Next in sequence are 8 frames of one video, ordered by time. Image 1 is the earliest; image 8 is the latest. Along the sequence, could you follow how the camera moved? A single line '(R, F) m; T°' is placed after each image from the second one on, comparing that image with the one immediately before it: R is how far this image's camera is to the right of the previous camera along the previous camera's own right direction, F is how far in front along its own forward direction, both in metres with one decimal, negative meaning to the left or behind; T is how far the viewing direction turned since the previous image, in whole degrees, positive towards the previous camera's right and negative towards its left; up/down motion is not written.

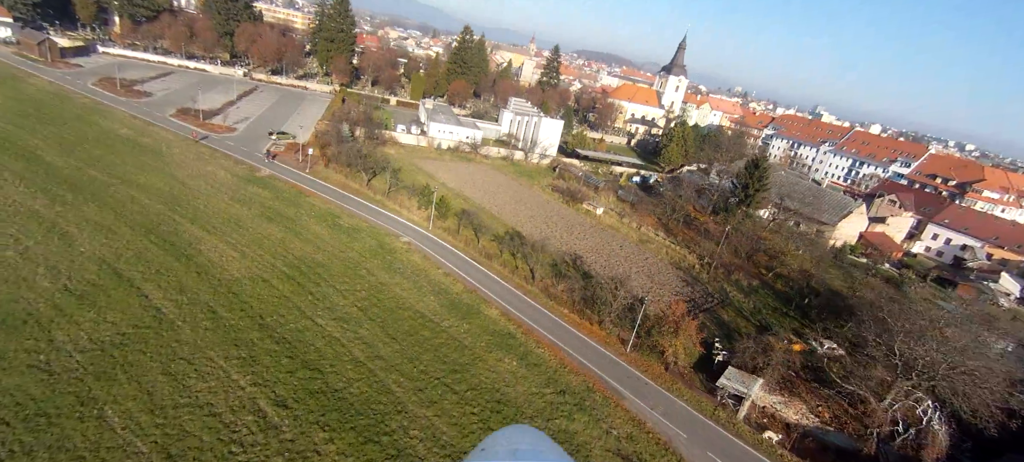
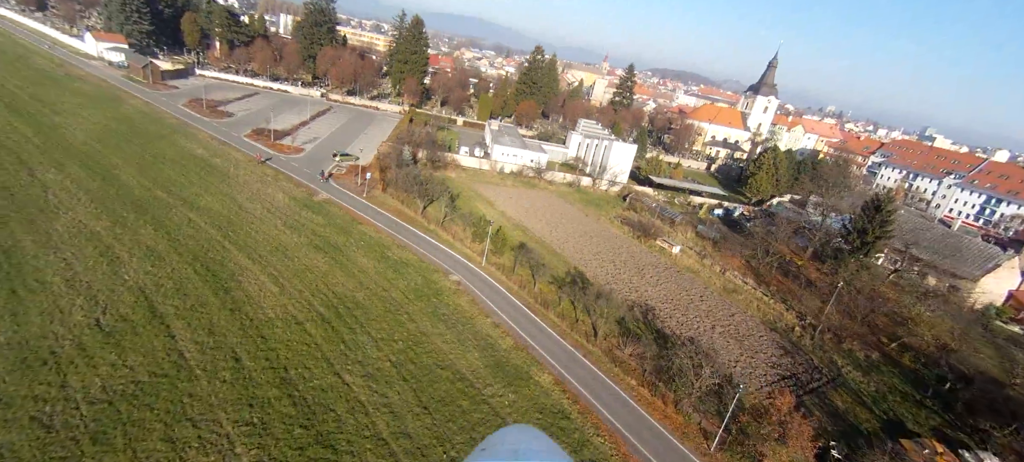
(+0.1, +2.0) m; -8°
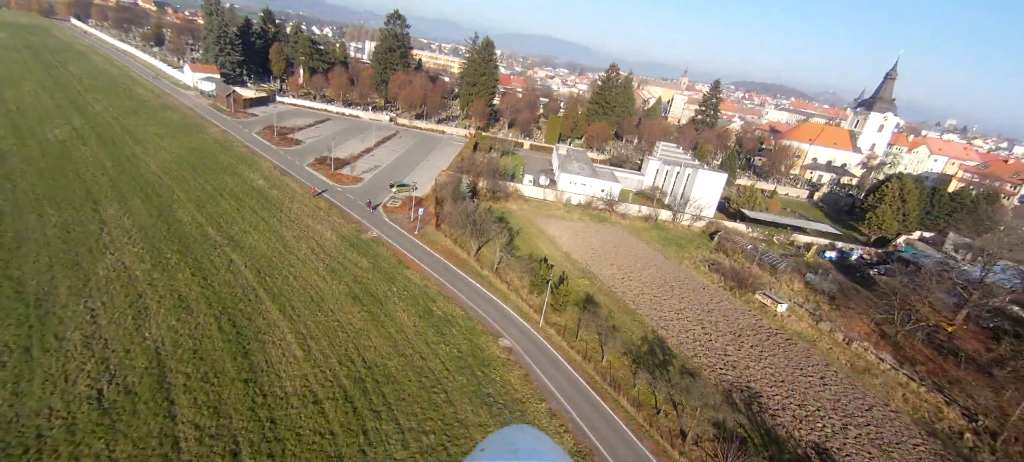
(+0.1, +2.6) m; -9°
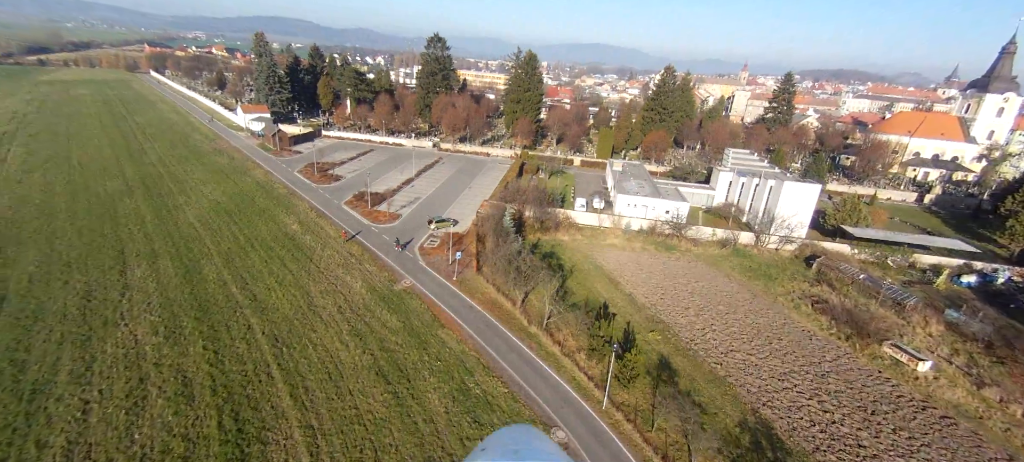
(+0.2, +2.7) m; -7°
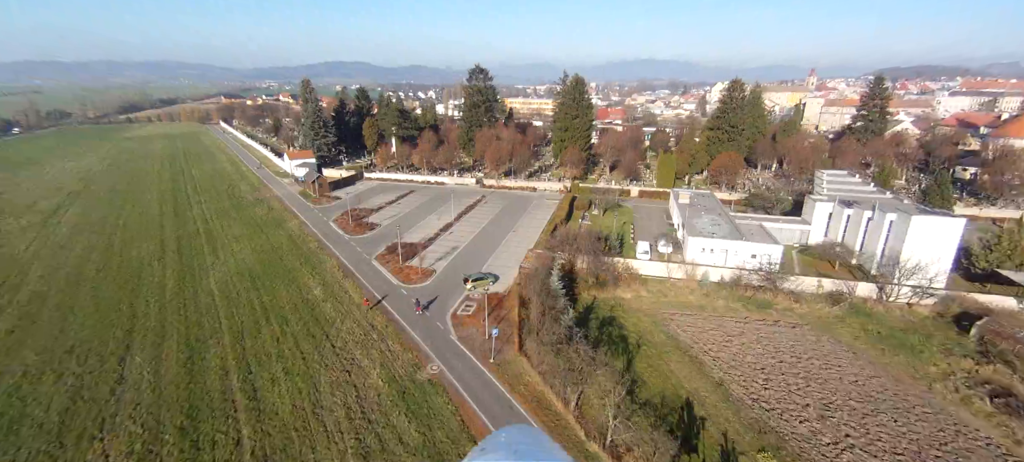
(+0.3, +3.4) m; -7°
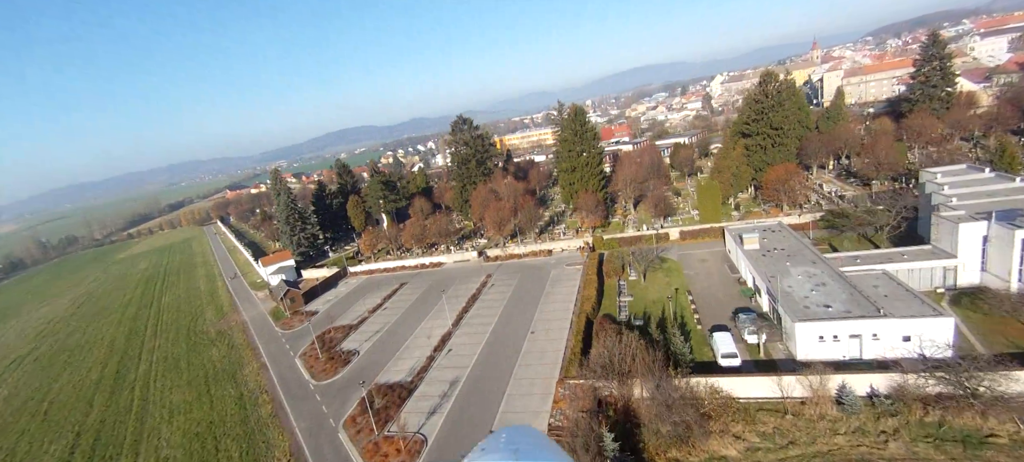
(+0.9, +6.7) m; -2°
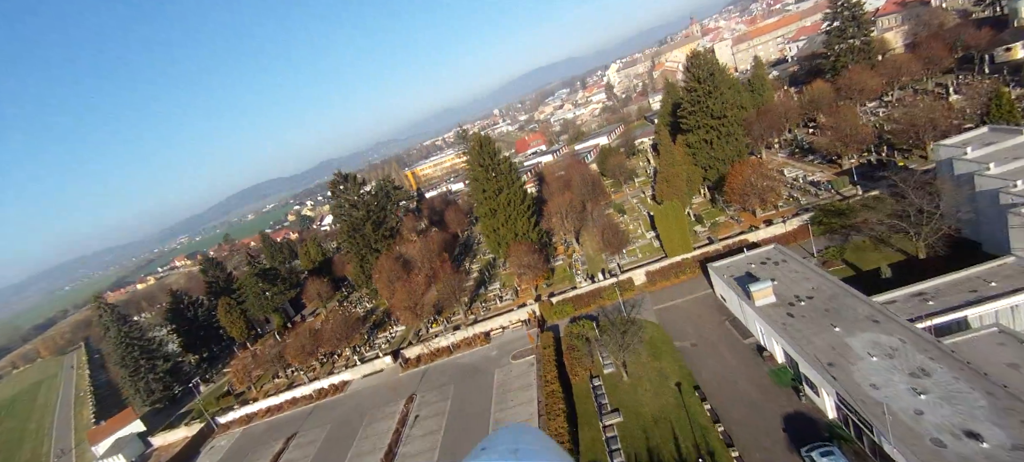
(+1.6, +7.4) m; +8°
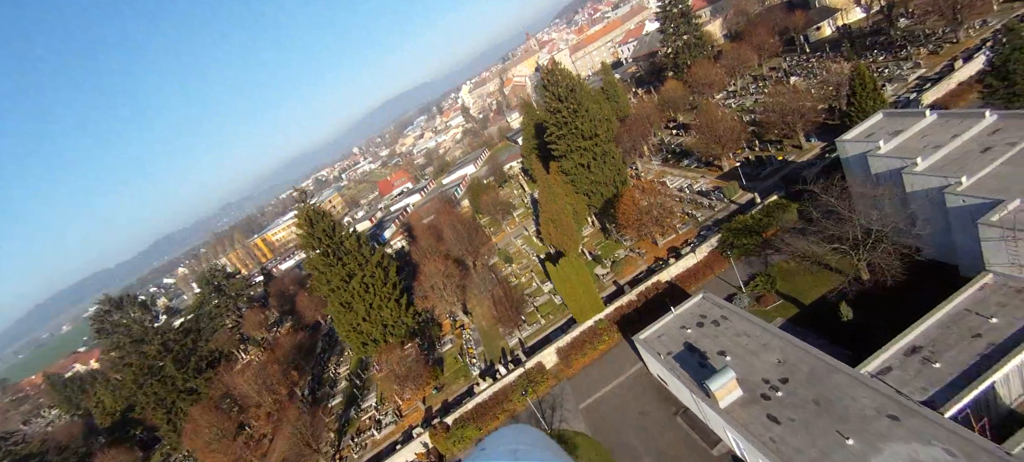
(+1.6, +5.3) m; +14°
